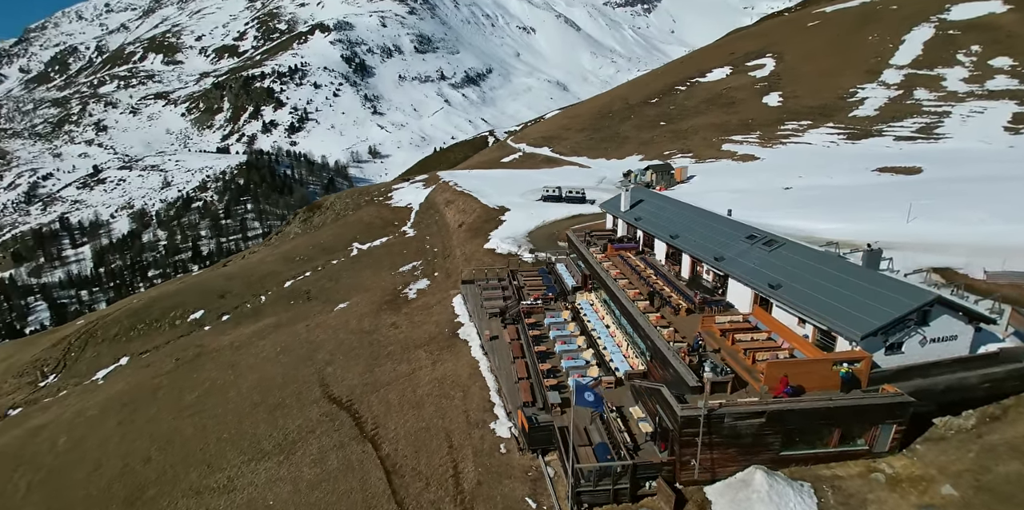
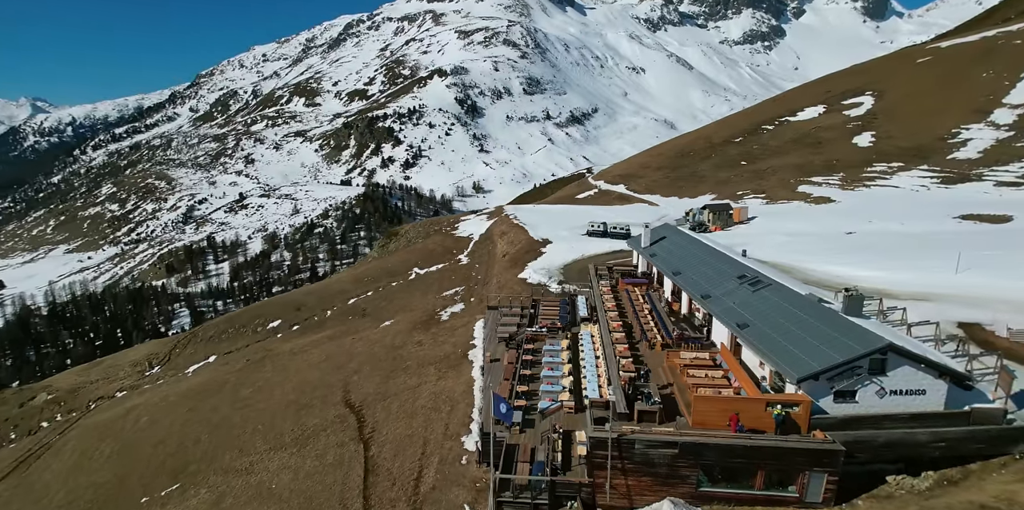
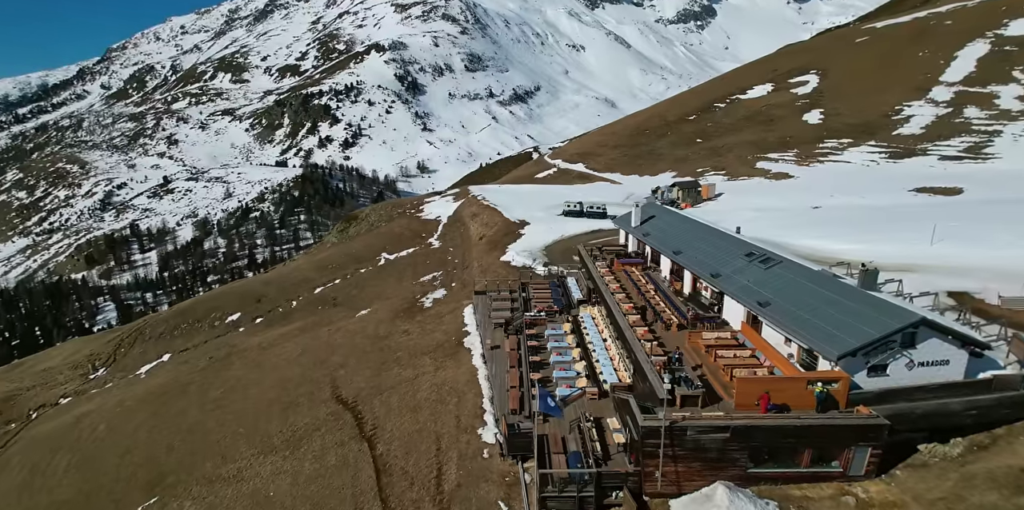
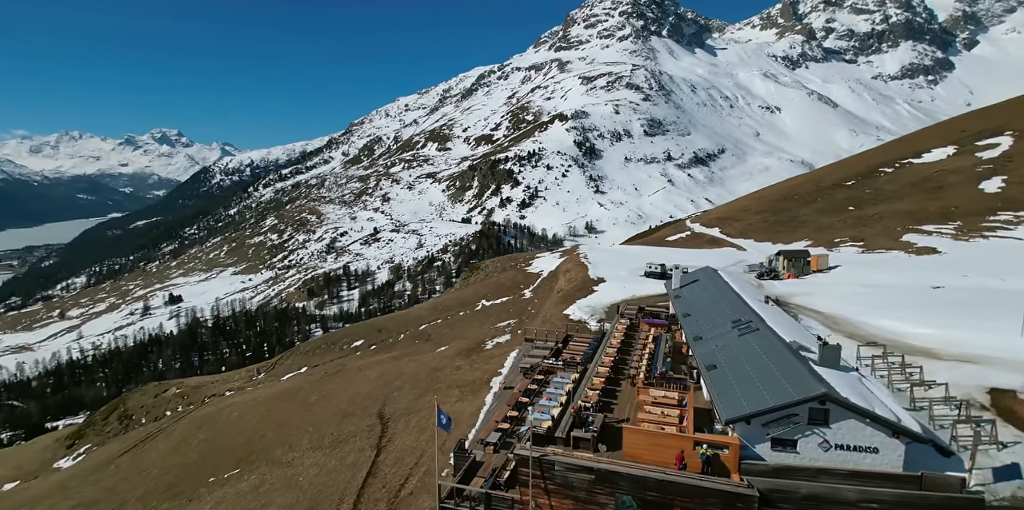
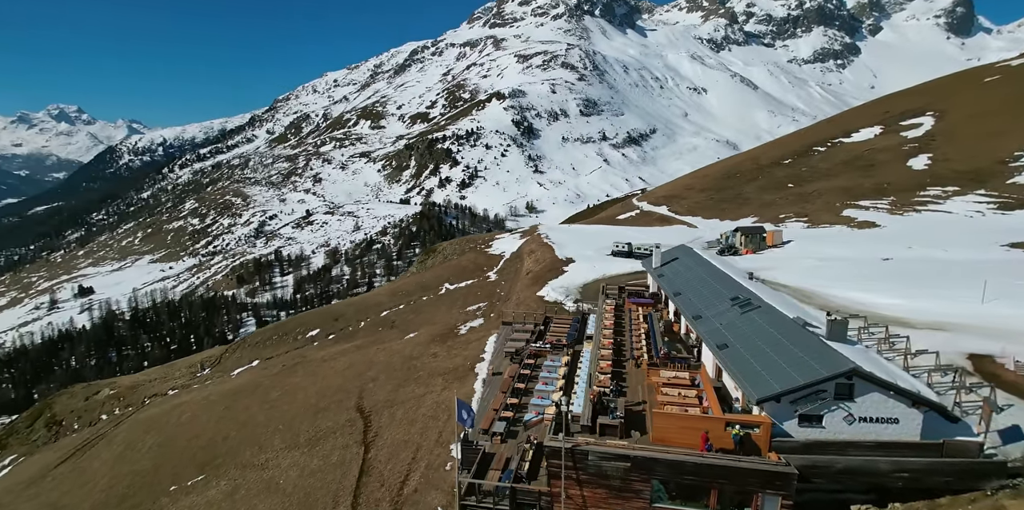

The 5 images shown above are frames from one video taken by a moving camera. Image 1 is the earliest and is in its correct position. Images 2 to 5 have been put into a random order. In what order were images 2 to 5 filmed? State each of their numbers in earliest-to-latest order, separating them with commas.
3, 2, 5, 4
